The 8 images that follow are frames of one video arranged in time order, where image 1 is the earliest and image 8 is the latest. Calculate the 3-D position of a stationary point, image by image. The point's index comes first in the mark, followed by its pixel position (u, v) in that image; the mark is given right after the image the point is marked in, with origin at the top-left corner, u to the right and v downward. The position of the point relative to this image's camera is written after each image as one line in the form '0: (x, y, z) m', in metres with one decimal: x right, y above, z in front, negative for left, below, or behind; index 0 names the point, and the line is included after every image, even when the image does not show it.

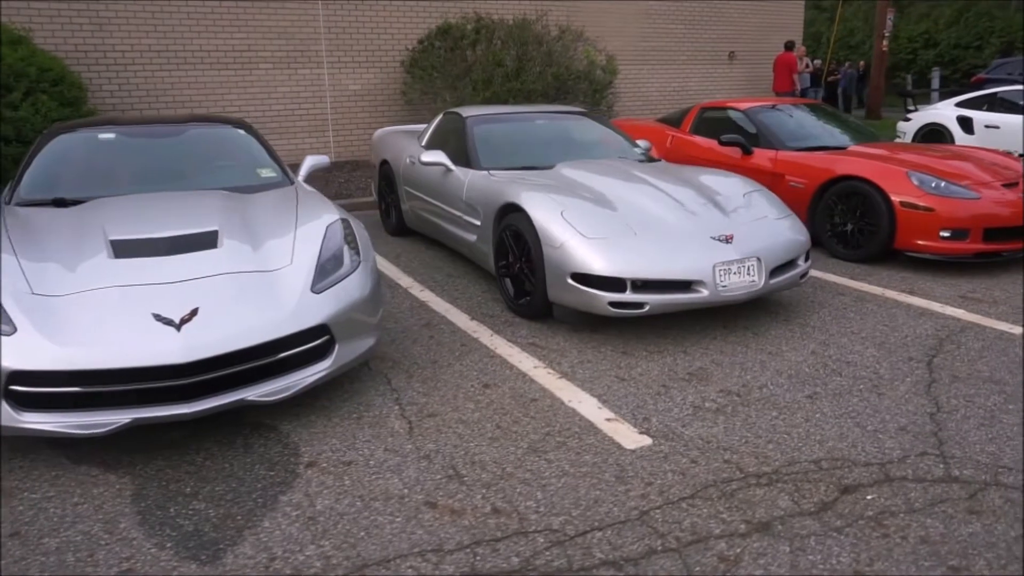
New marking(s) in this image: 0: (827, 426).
0: (+1.5, -0.7, +3.5) m
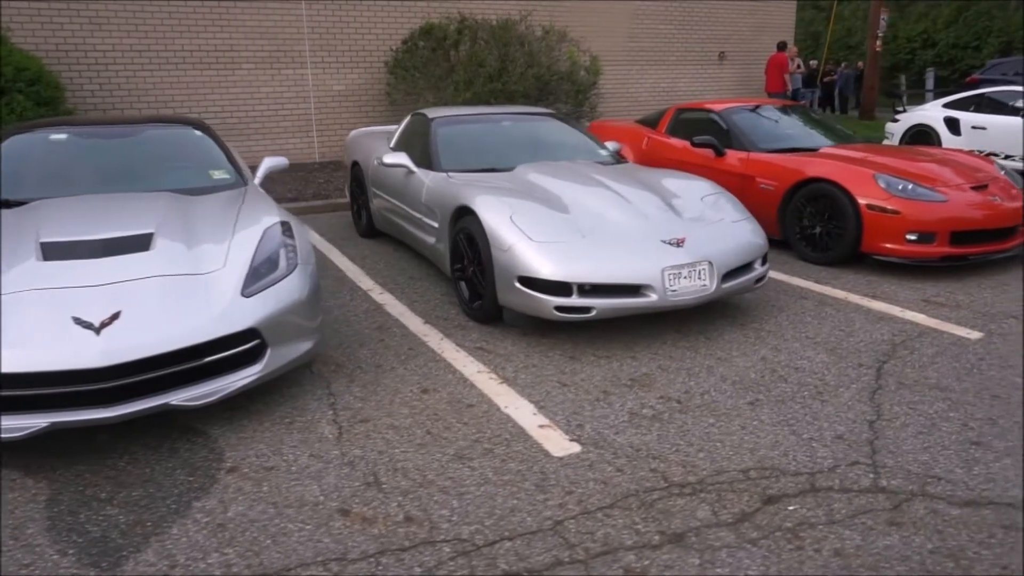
0: (+1.2, -0.7, +3.4) m
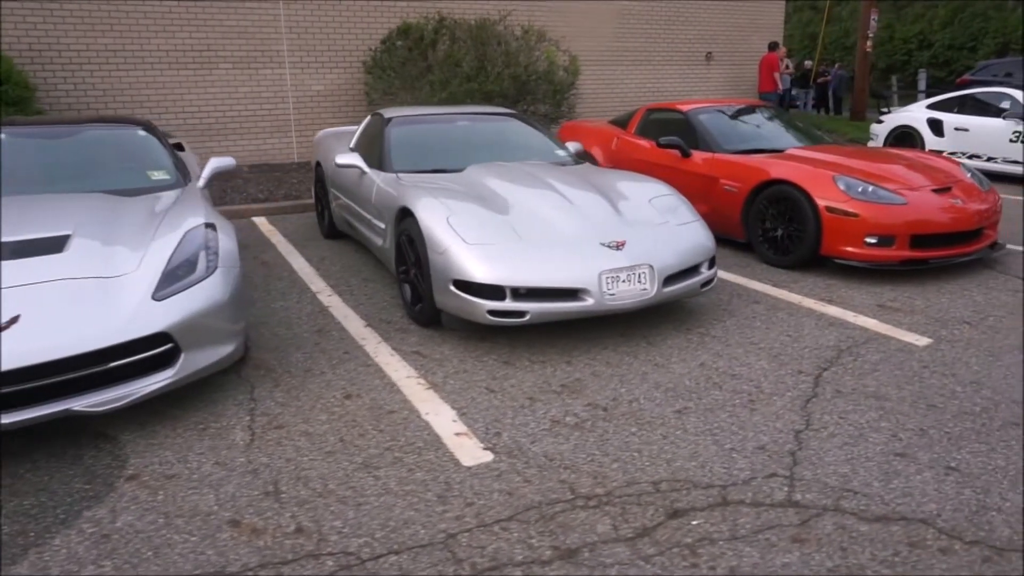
0: (+0.8, -0.7, +3.3) m
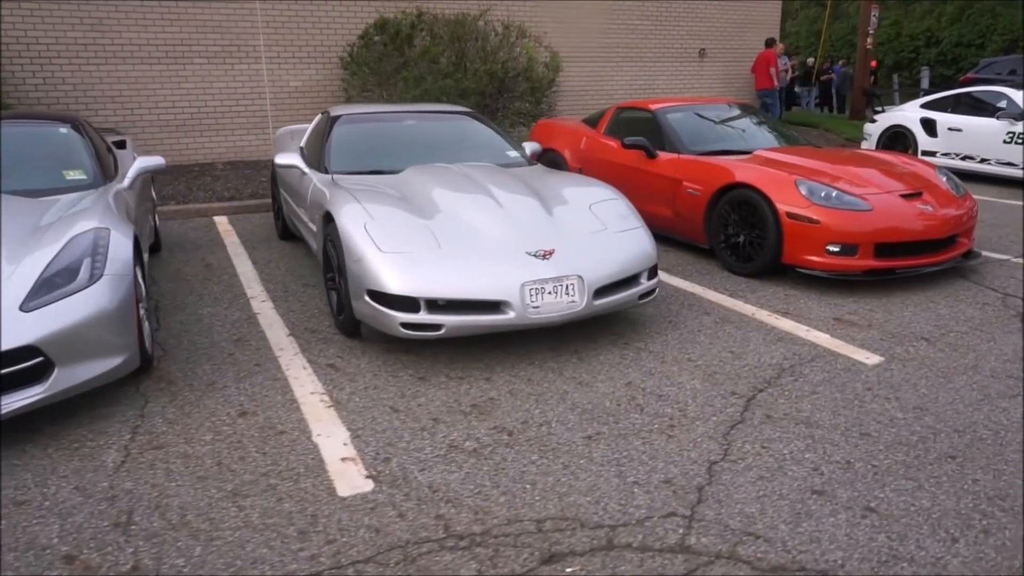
0: (+0.3, -0.8, +3.0) m
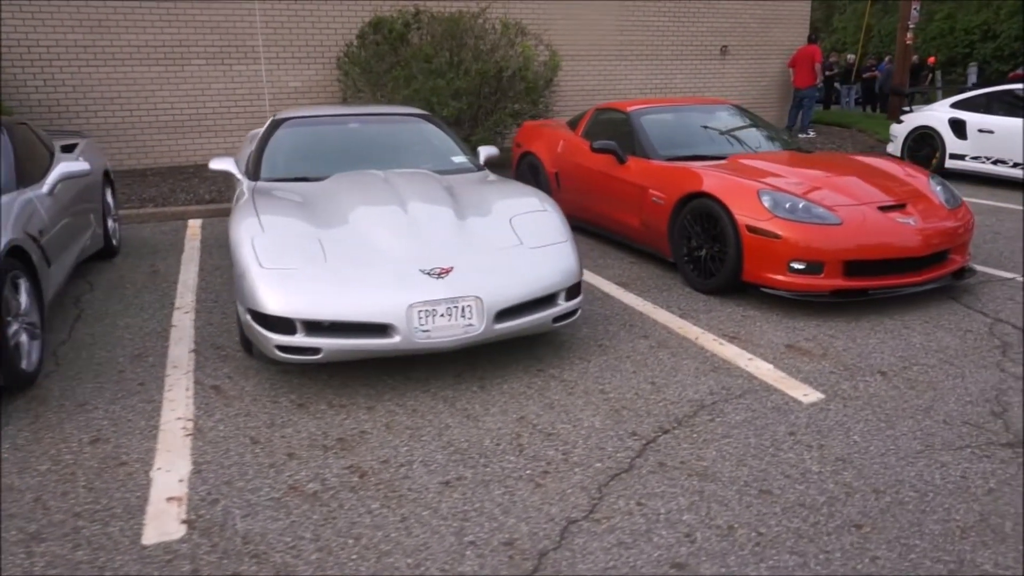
0: (-0.4, -0.9, +2.7) m
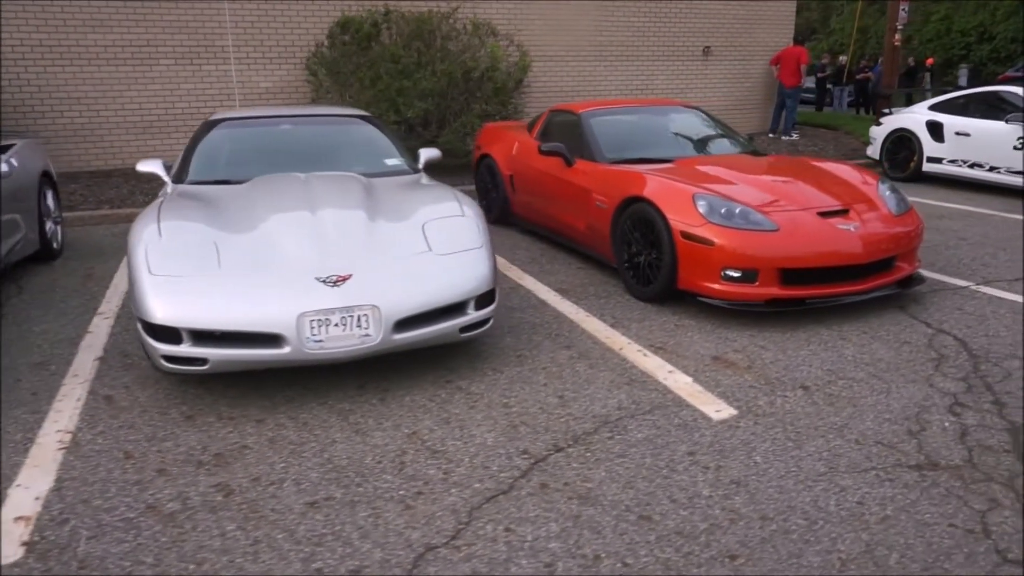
0: (-0.9, -0.9, +2.5) m
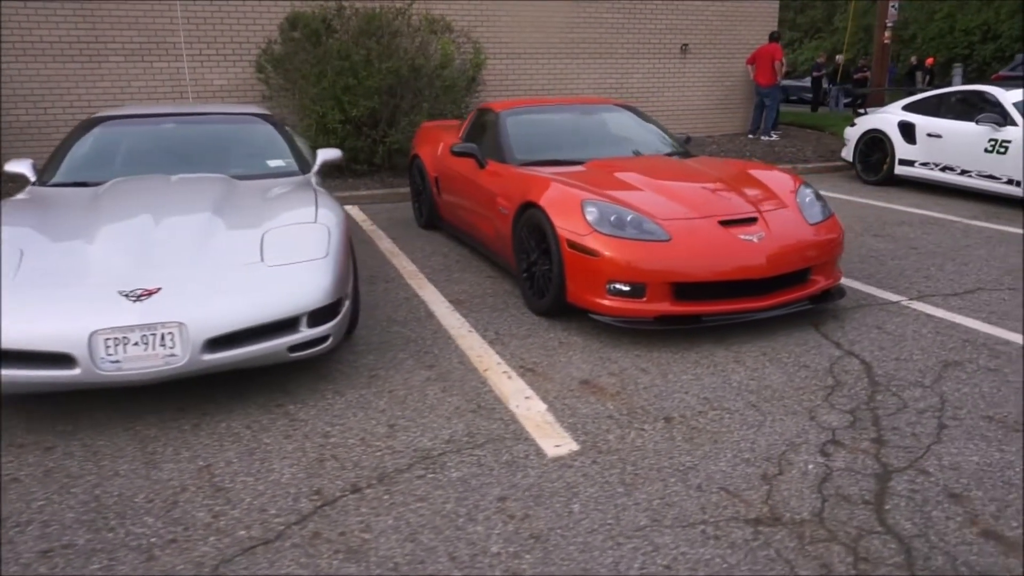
0: (-1.7, -1.0, +2.2) m
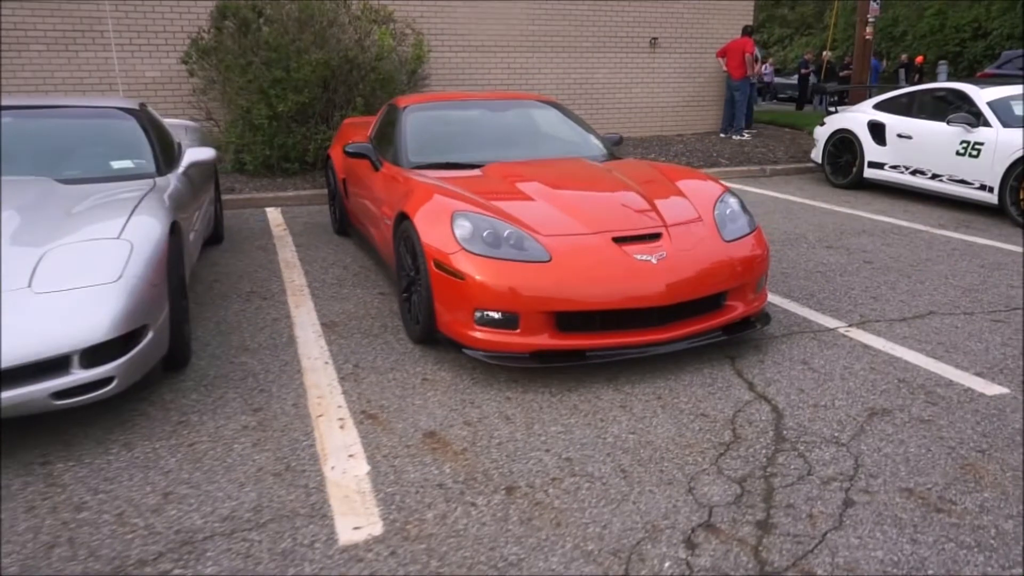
0: (-2.4, -1.1, +1.5) m
